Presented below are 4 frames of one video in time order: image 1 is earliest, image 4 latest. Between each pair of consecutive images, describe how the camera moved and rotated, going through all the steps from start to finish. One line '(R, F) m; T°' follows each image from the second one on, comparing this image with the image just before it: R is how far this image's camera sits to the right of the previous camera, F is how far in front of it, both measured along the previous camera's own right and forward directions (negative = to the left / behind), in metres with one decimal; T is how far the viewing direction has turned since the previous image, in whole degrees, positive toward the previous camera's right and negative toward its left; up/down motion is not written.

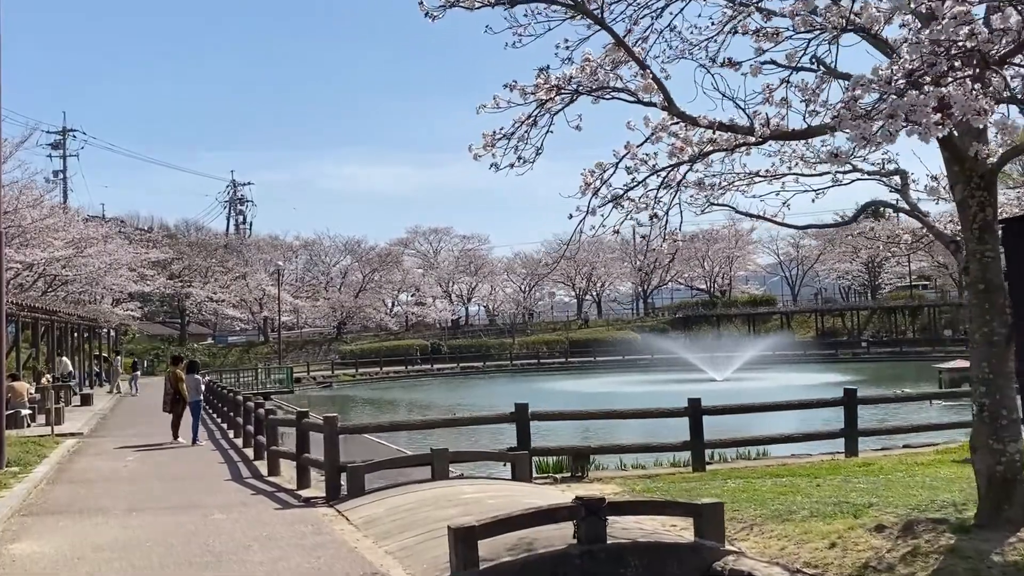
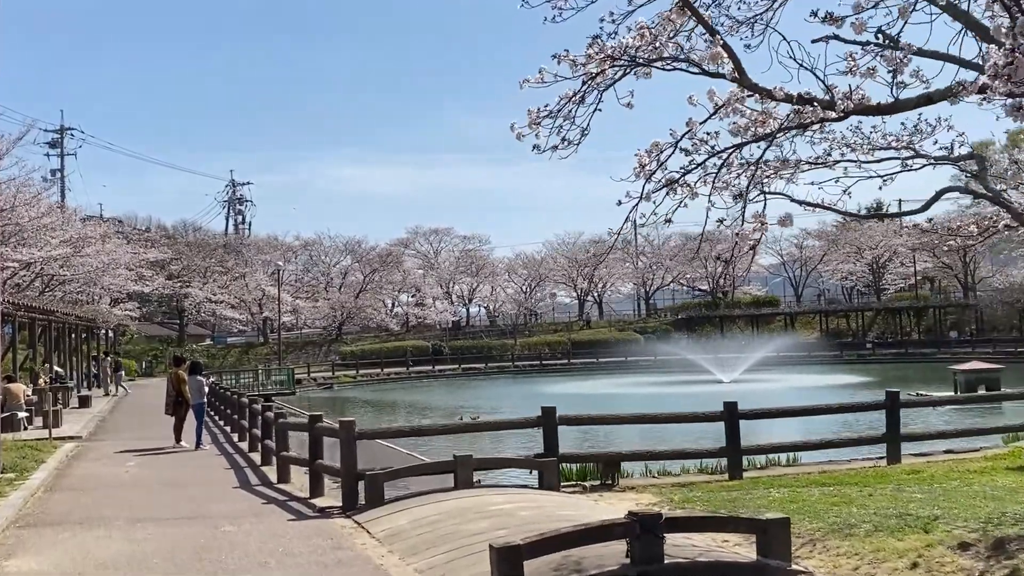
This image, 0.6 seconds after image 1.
(-0.2, +0.4) m; 0°
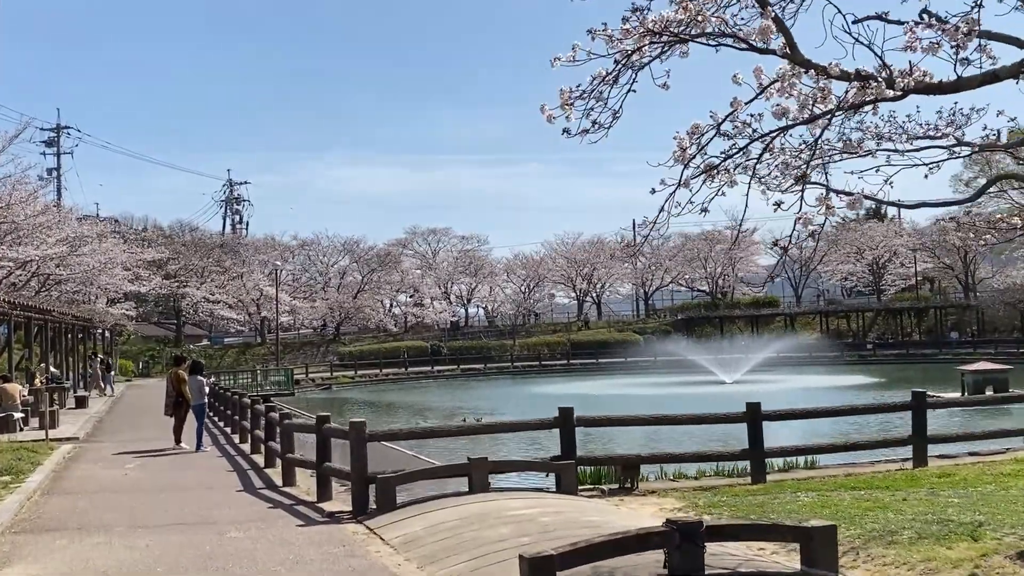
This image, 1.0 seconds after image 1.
(-0.1, +0.3) m; 0°
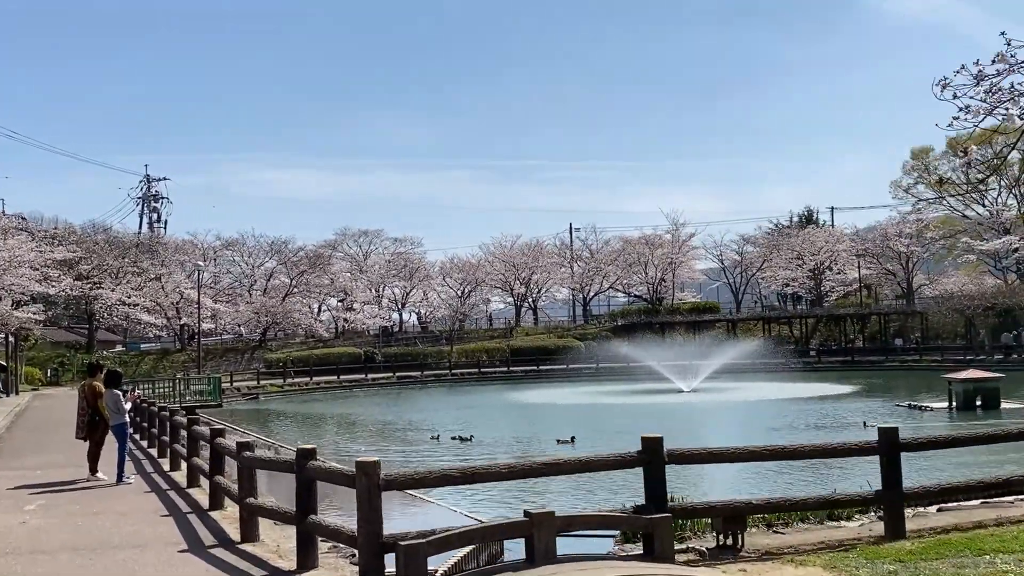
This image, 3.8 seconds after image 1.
(-0.8, +2.0) m; +5°
